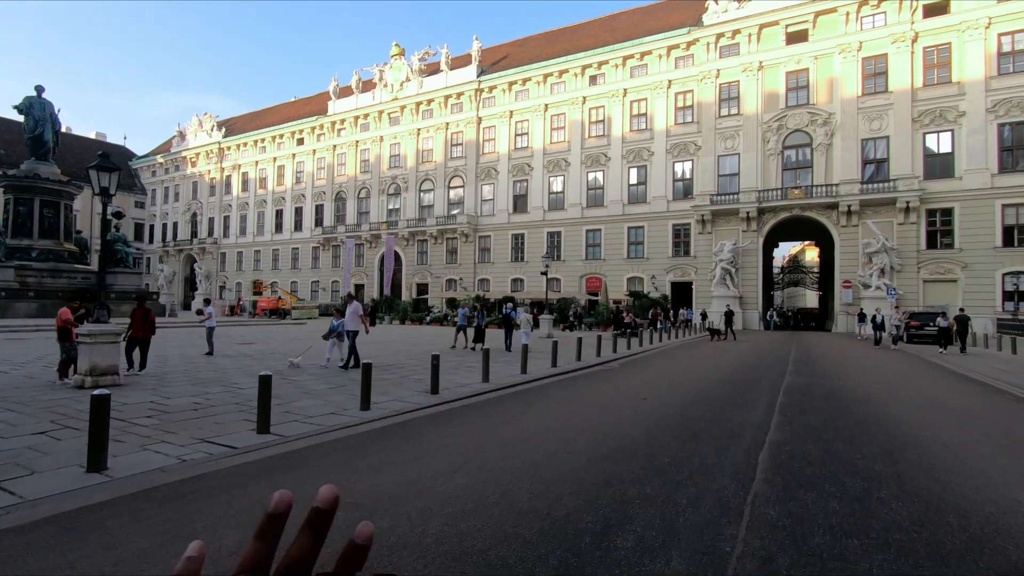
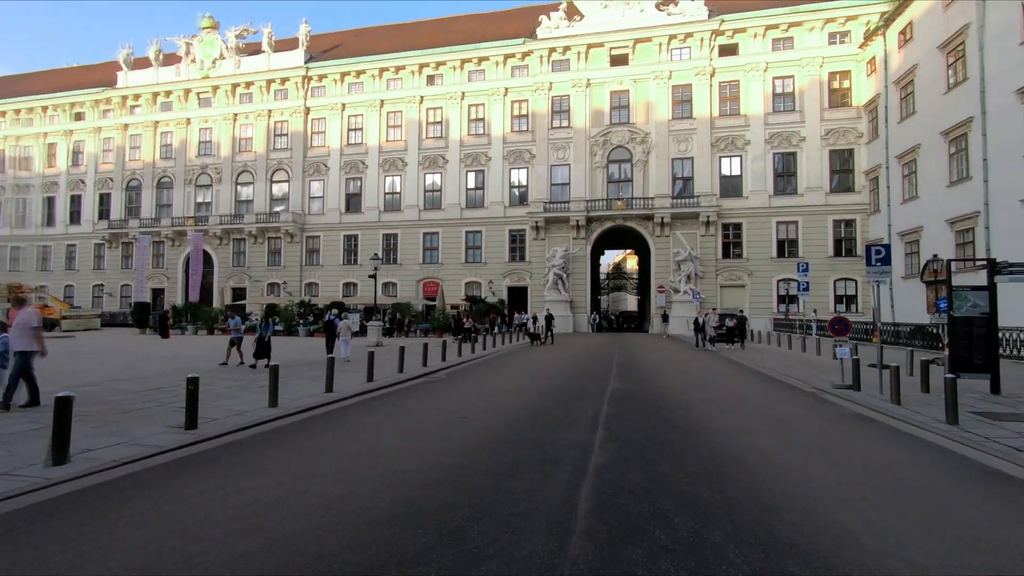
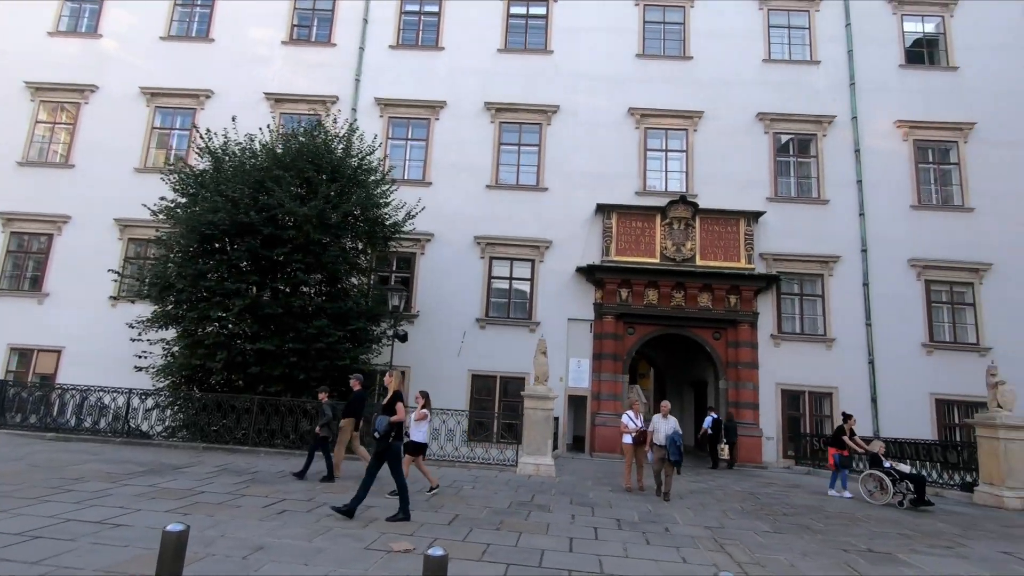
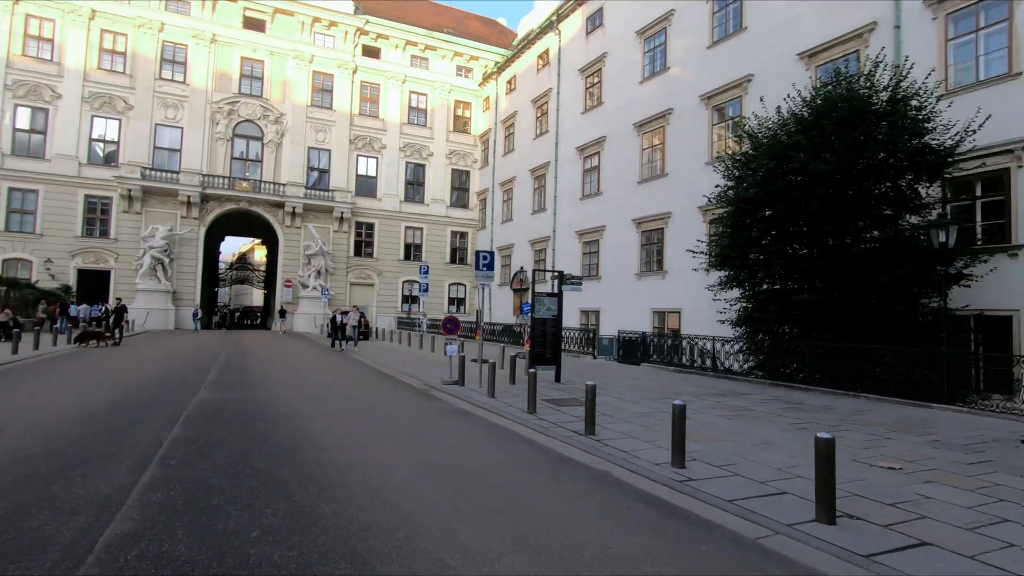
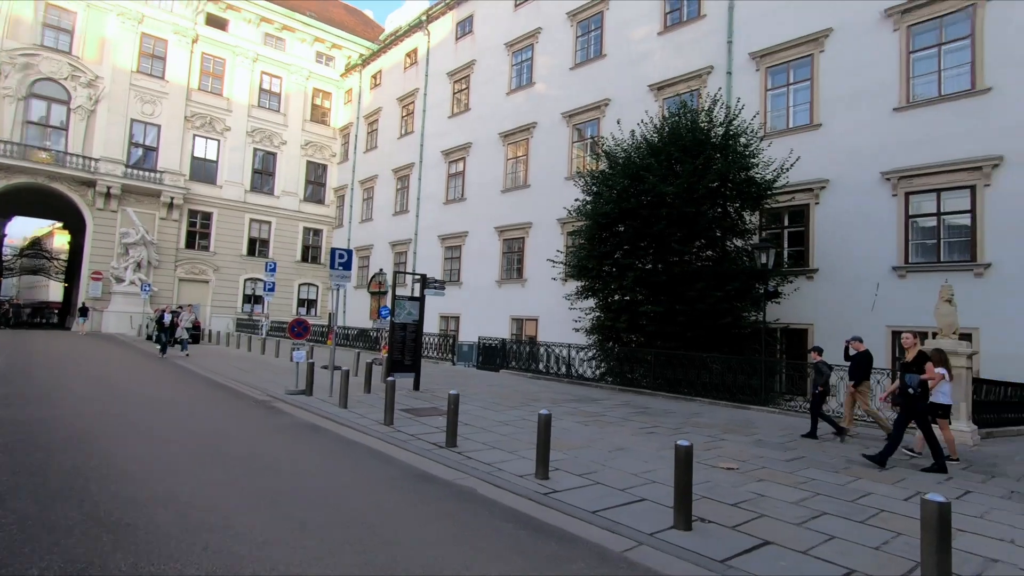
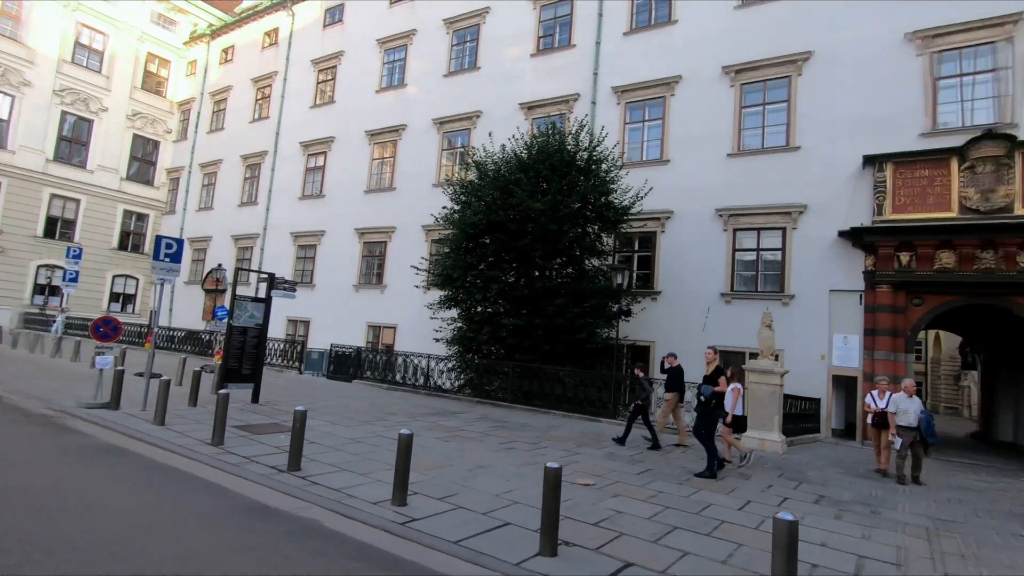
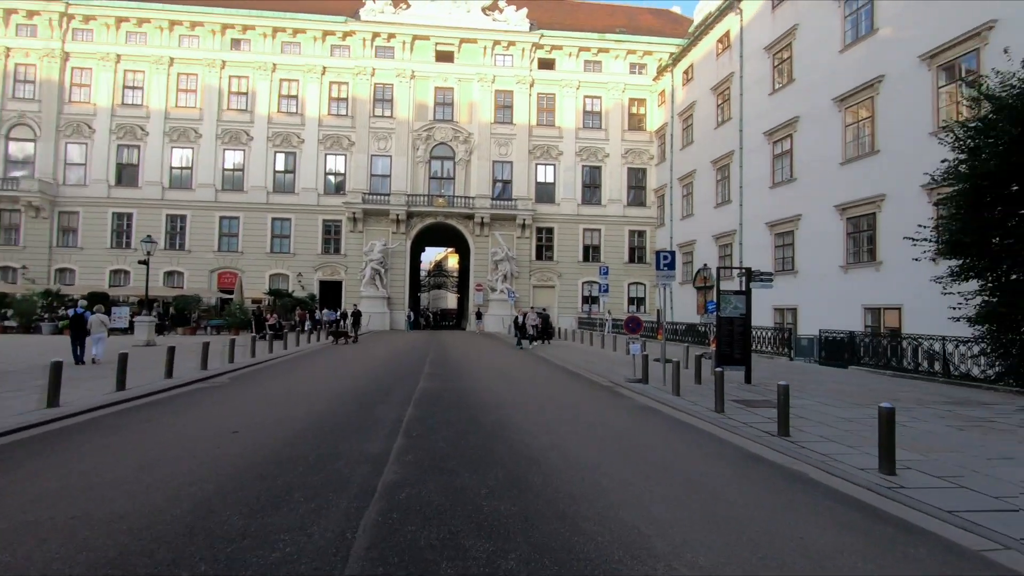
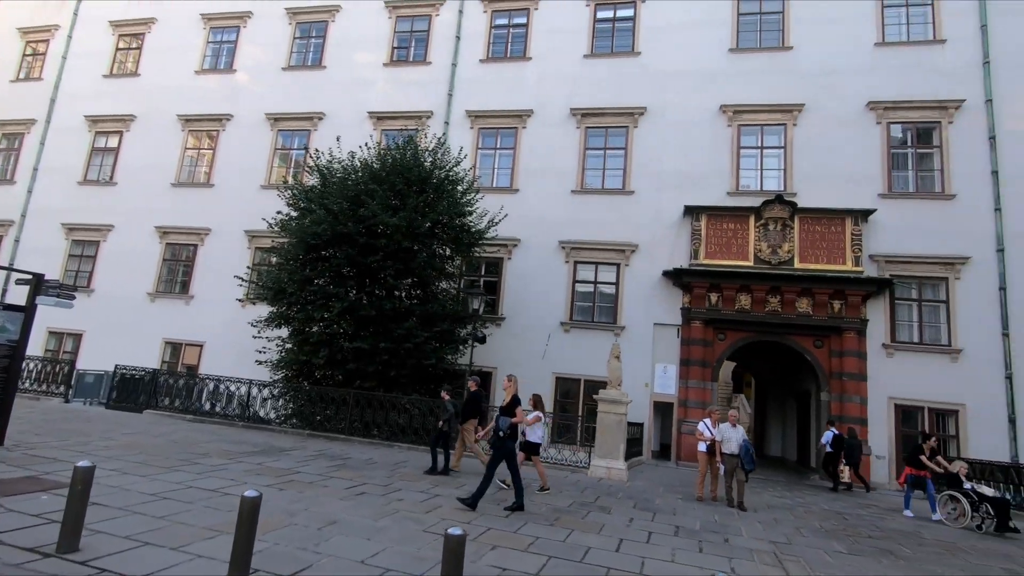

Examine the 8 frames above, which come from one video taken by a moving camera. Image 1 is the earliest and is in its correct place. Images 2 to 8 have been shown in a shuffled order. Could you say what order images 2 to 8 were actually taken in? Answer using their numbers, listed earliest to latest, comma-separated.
2, 7, 4, 5, 6, 8, 3
